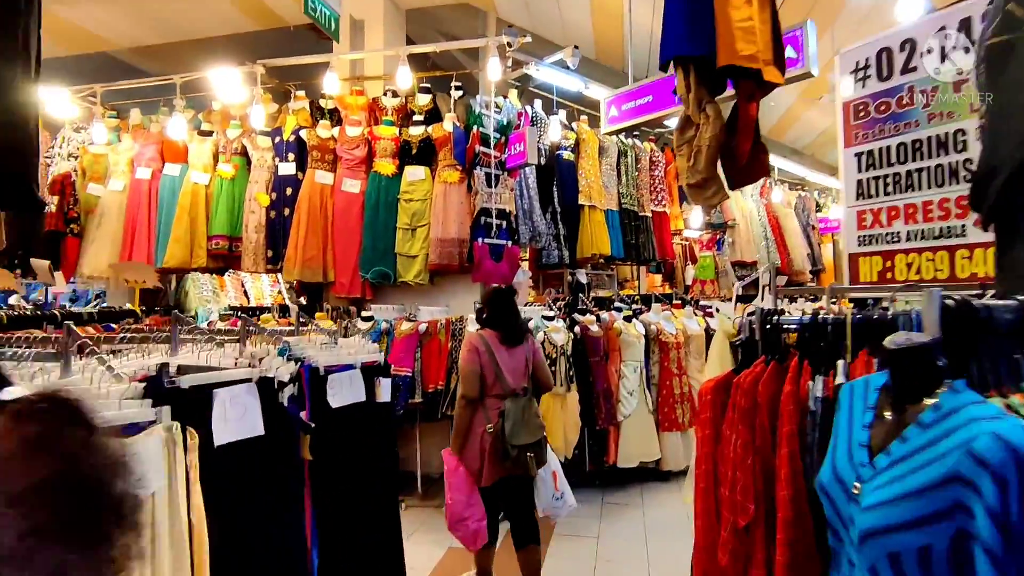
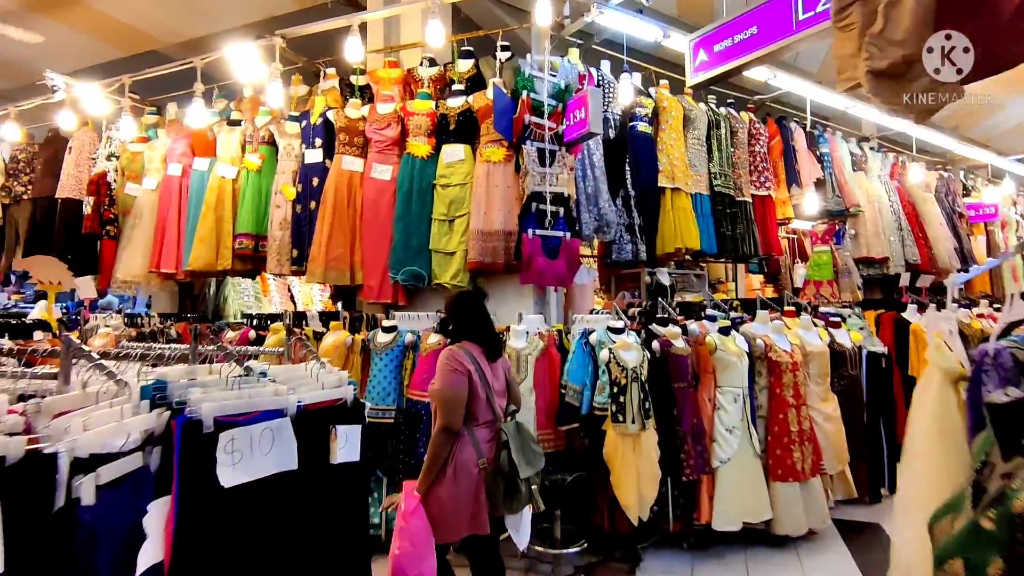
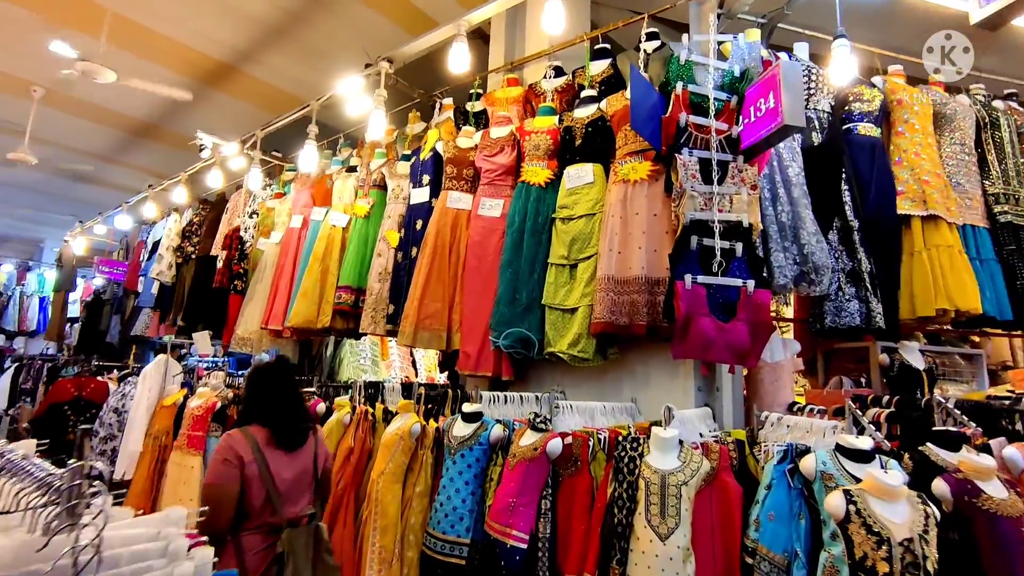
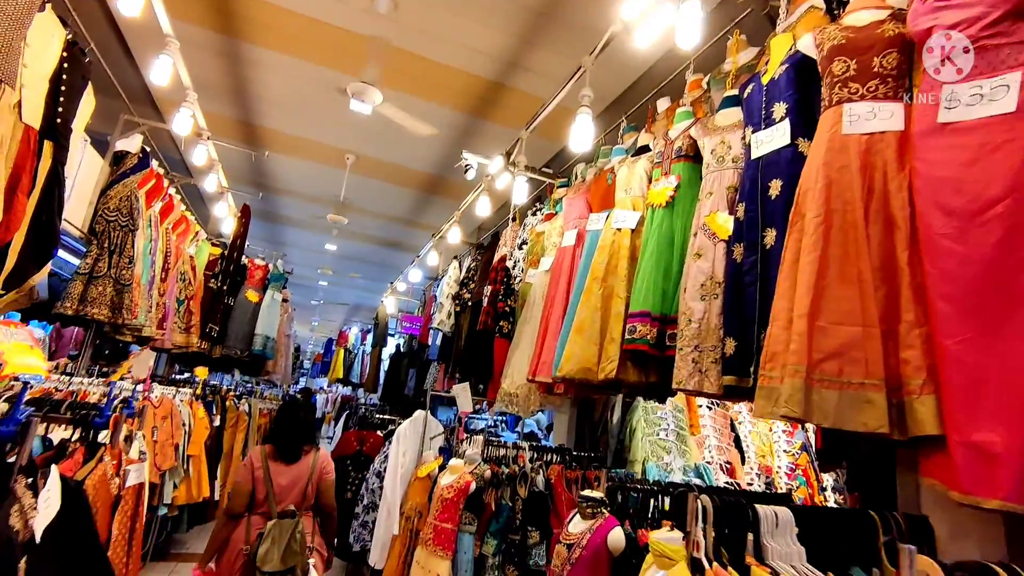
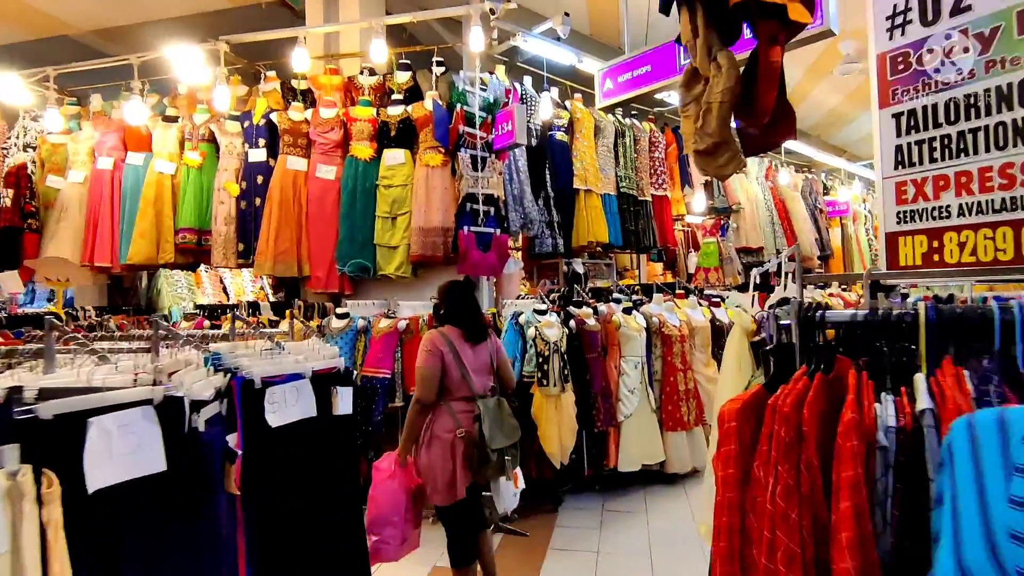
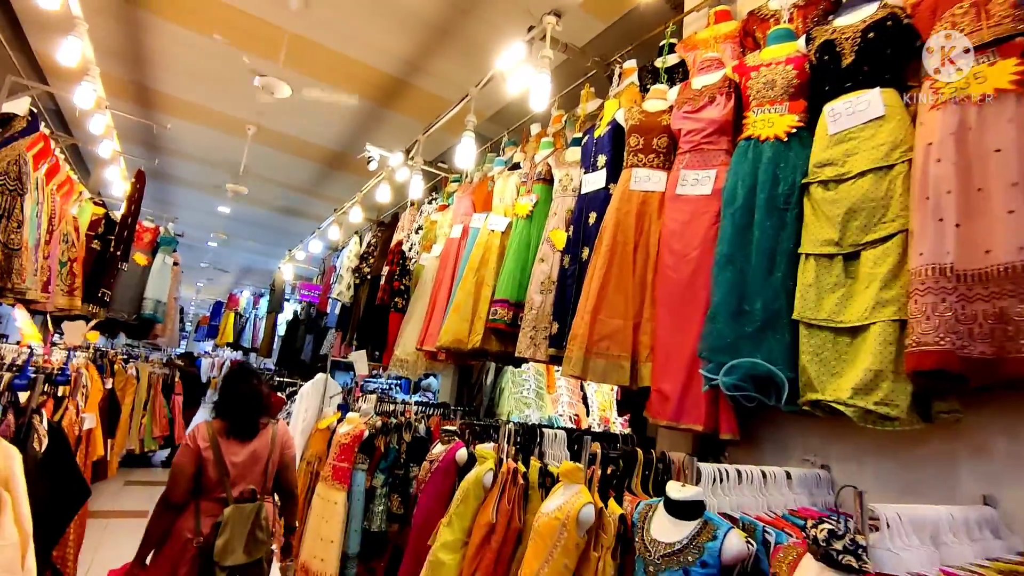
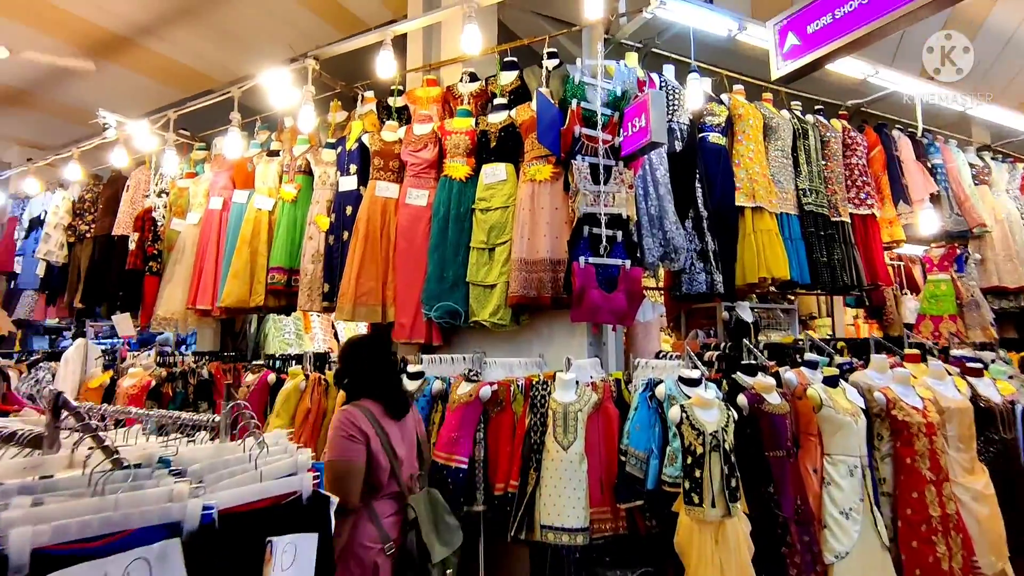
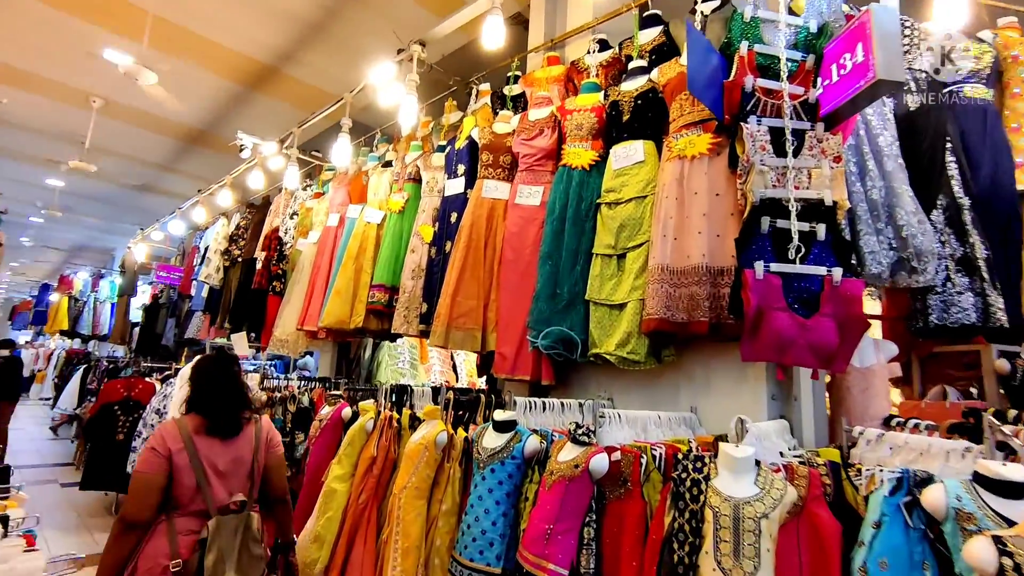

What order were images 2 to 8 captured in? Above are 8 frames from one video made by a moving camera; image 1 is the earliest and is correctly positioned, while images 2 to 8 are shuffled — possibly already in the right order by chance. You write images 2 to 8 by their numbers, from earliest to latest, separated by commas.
5, 2, 7, 3, 8, 6, 4
